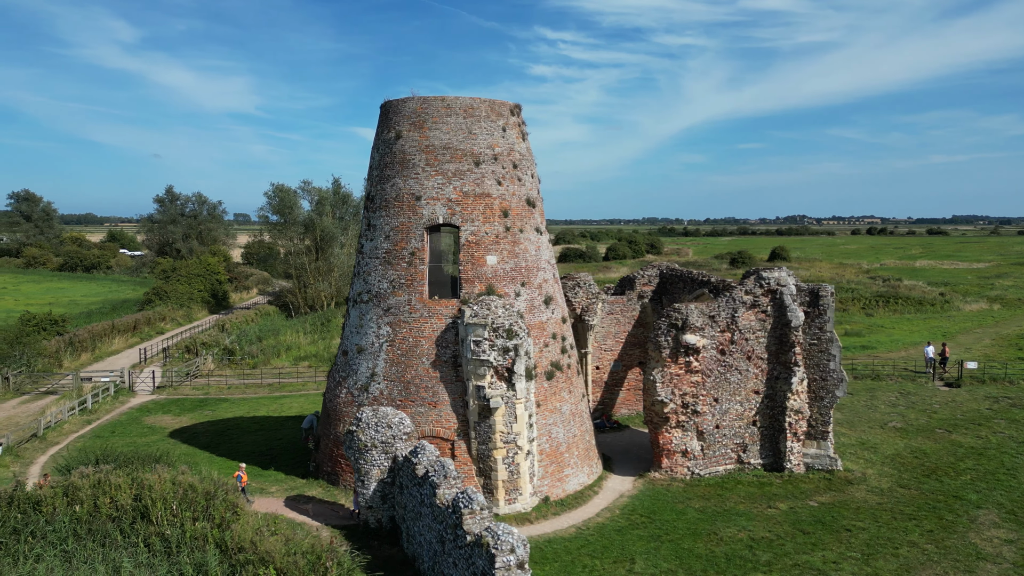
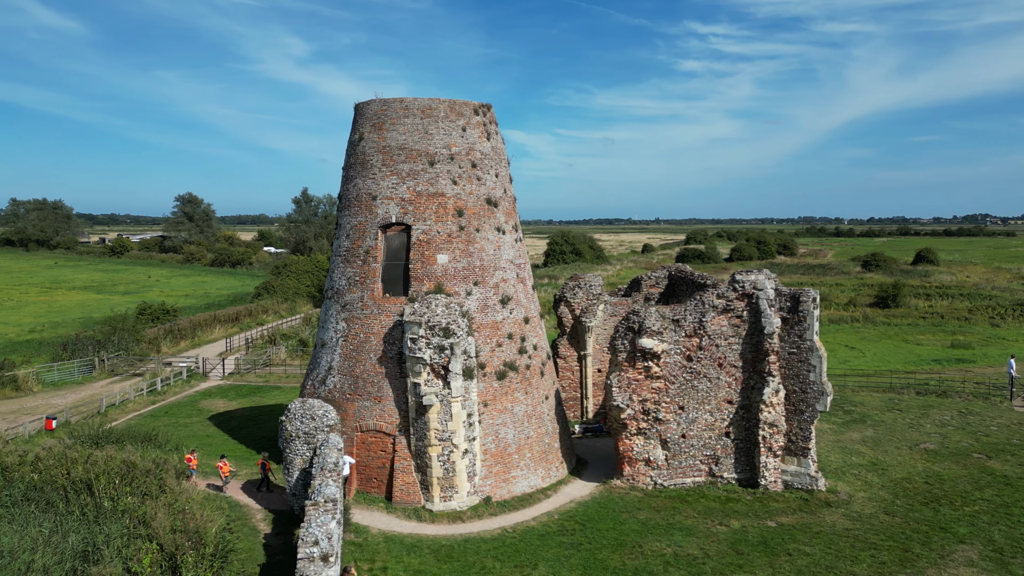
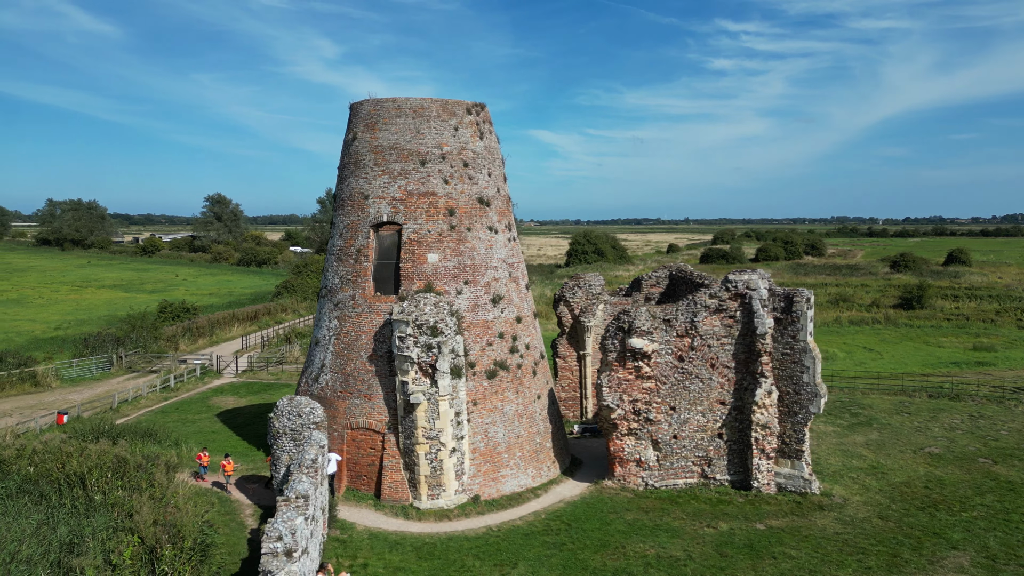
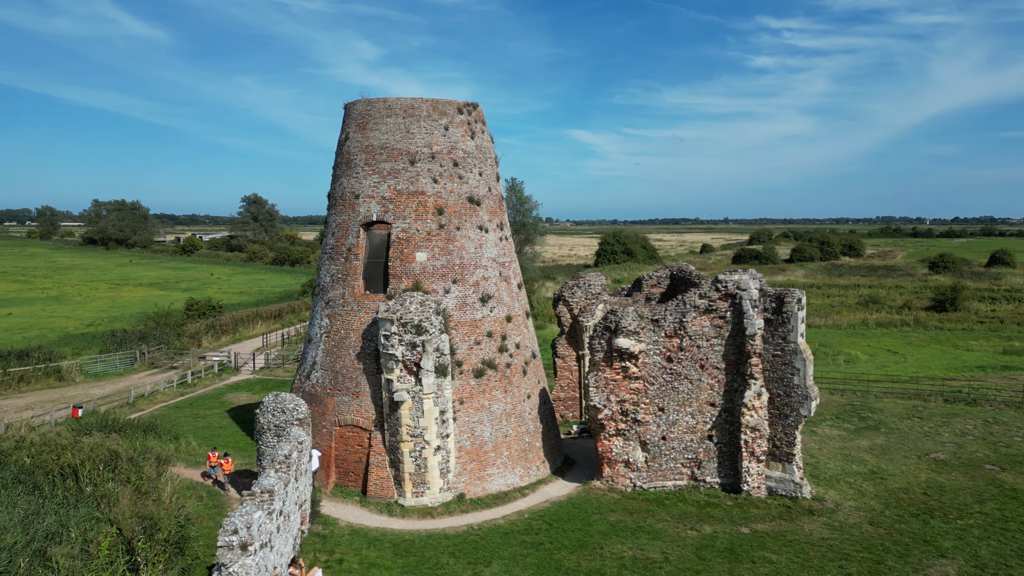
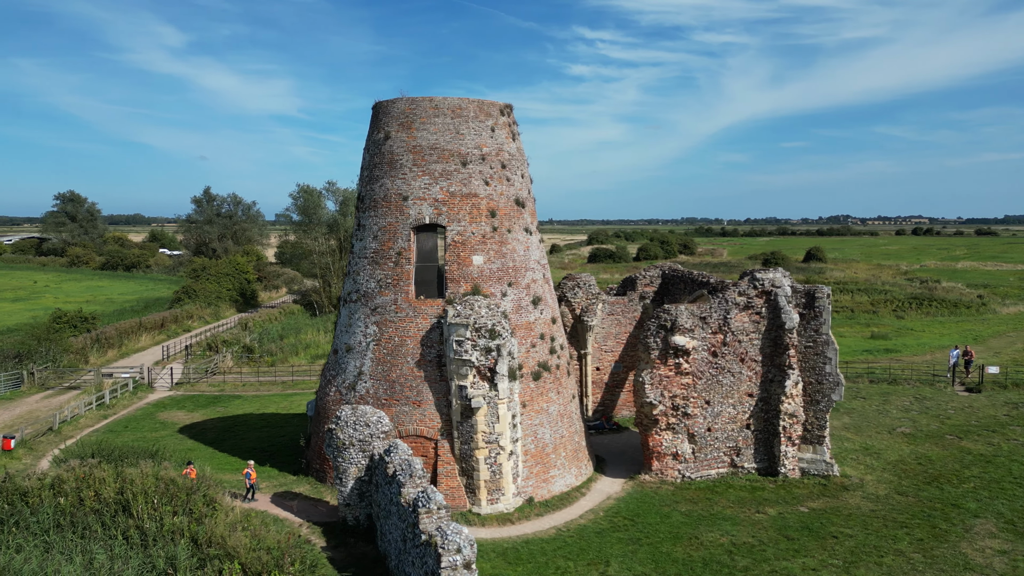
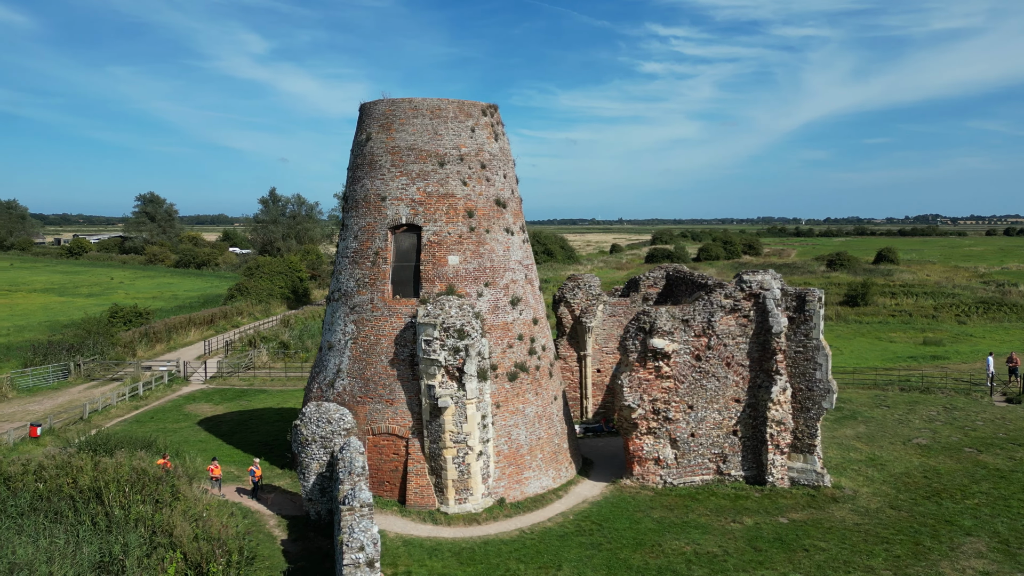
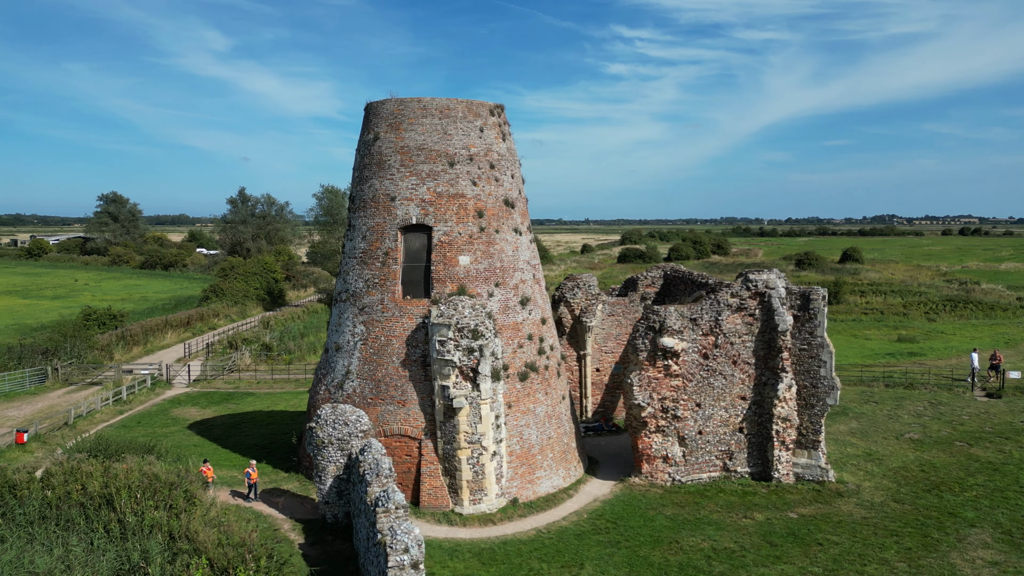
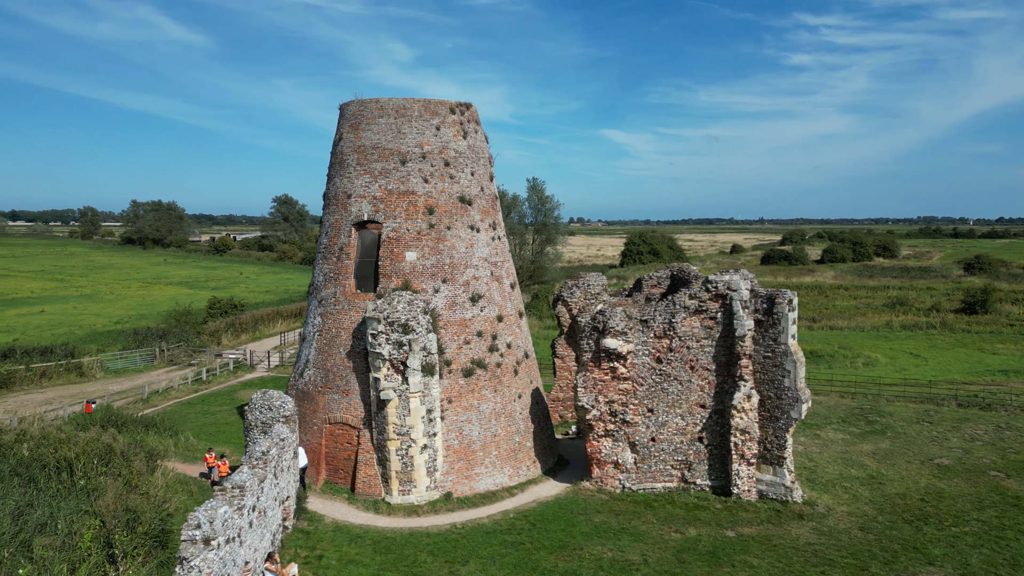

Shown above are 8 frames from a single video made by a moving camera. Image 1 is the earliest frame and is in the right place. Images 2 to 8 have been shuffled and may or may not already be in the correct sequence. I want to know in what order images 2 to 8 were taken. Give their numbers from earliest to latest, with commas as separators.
5, 7, 6, 2, 3, 4, 8
